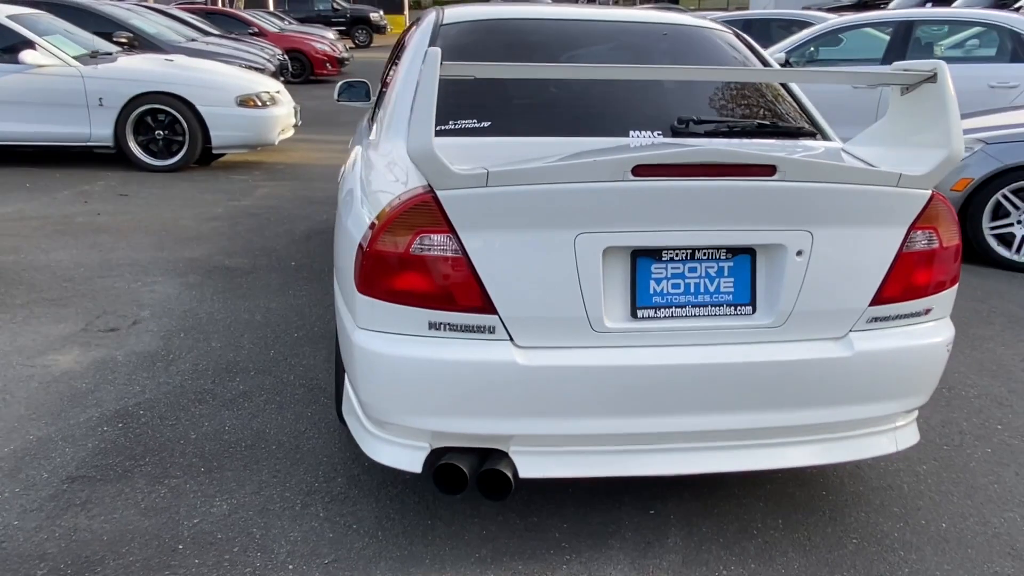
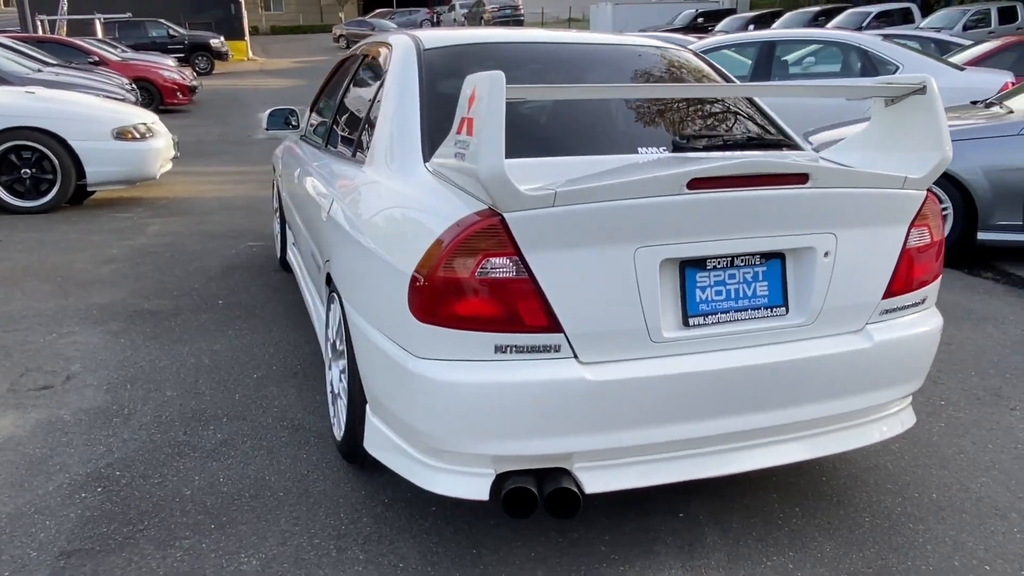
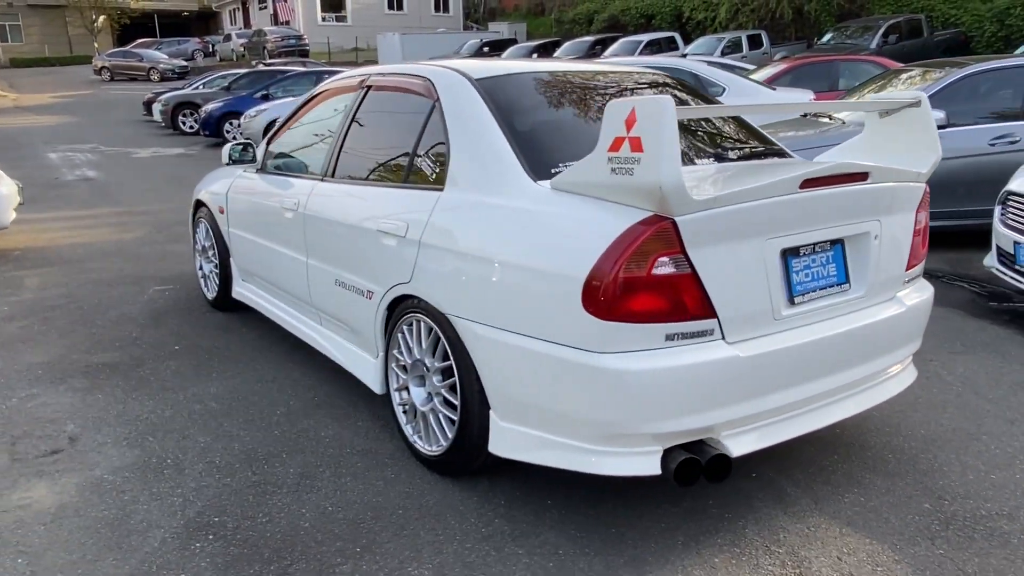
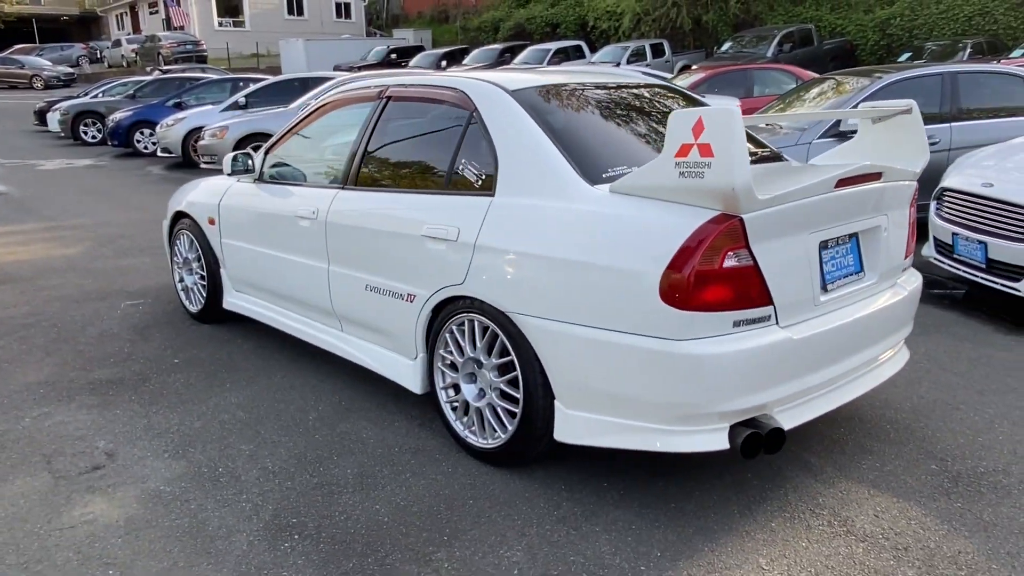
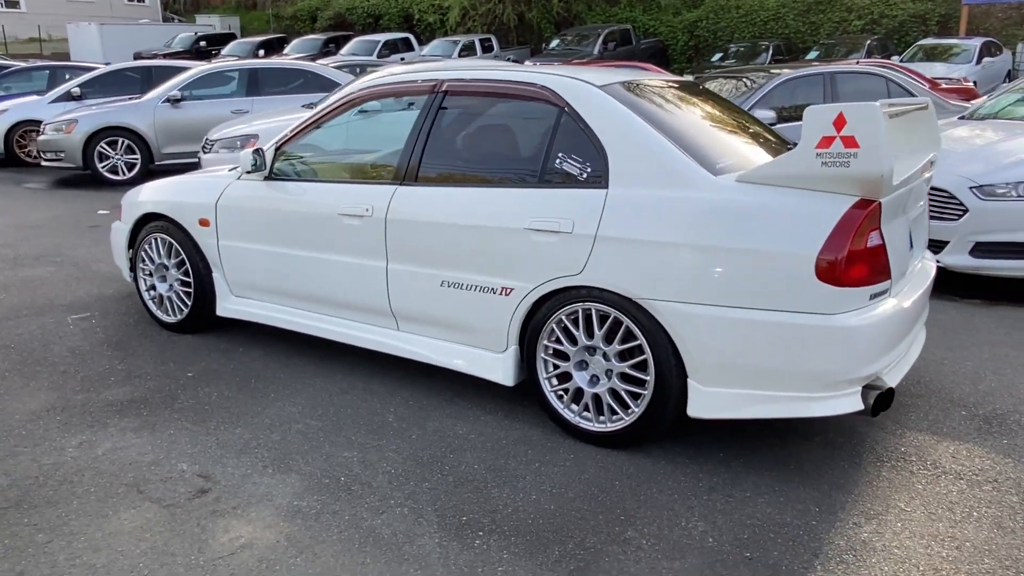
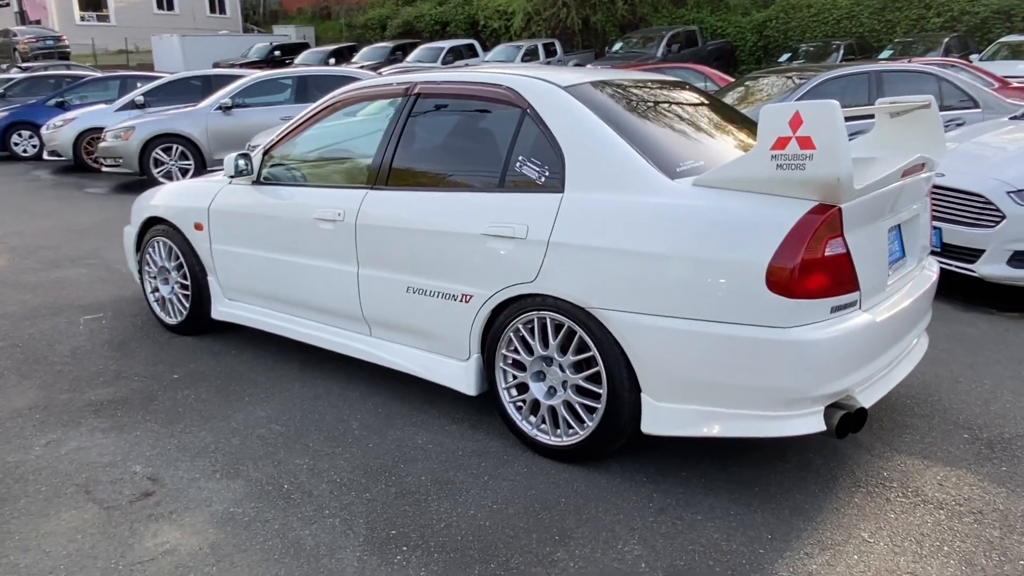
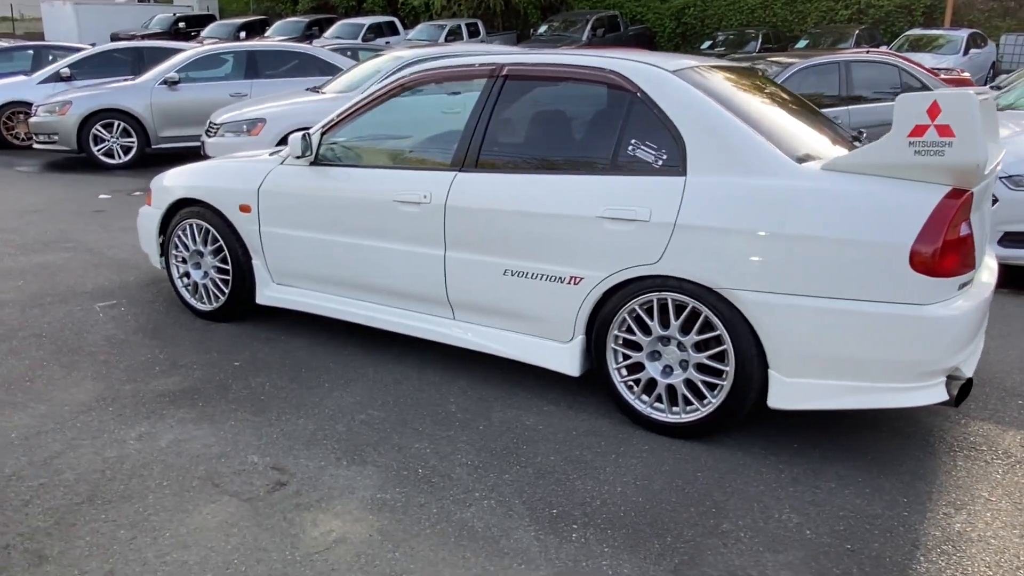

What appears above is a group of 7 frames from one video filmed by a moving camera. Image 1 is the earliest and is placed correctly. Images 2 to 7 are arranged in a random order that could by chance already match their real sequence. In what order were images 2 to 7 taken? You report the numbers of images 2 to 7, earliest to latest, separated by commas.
2, 3, 4, 6, 5, 7
